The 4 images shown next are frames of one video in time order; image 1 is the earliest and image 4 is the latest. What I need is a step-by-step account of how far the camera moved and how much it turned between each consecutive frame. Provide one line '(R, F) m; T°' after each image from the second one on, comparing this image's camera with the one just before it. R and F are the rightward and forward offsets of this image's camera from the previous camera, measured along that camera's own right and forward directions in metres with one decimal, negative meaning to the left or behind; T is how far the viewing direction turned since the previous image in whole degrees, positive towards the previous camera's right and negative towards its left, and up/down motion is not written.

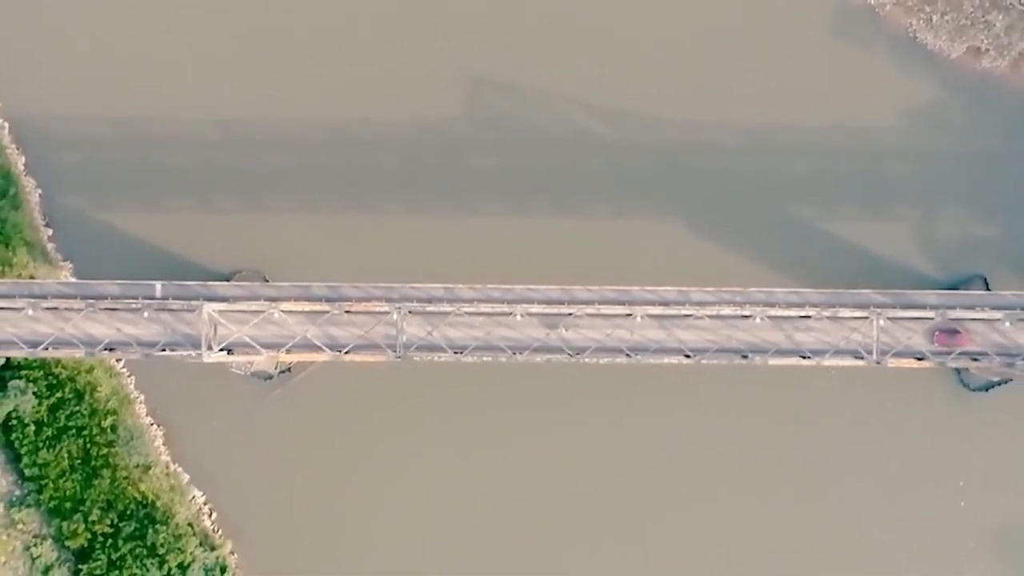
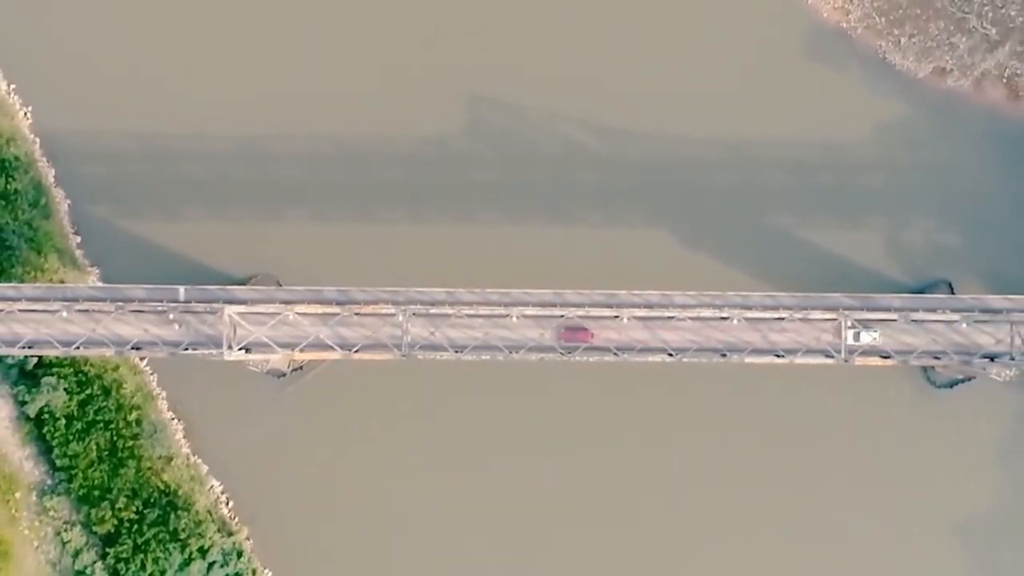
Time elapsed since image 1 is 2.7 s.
(+0.1, -2.6) m; 0°
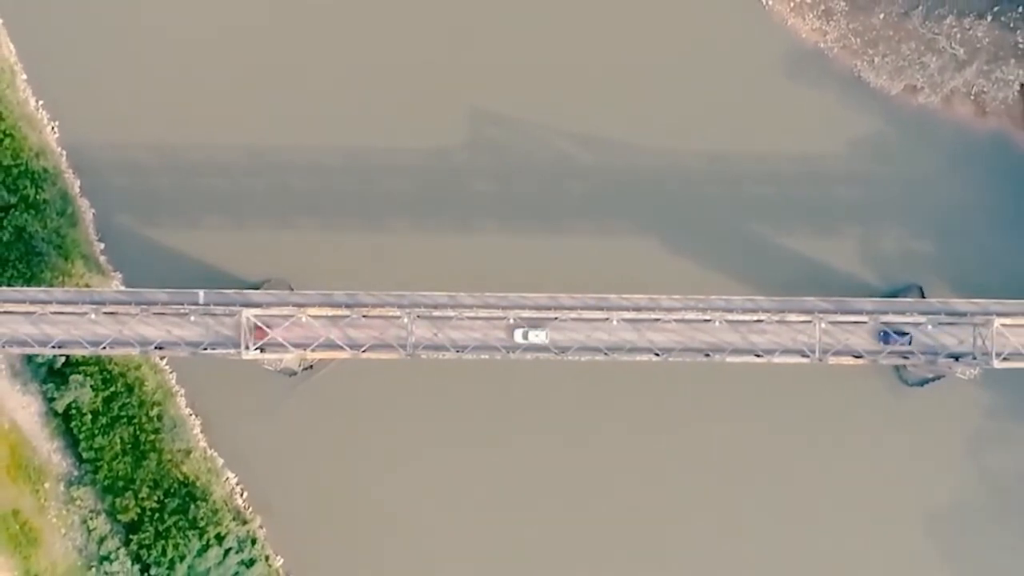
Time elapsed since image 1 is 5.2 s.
(0.0, -2.5) m; 0°
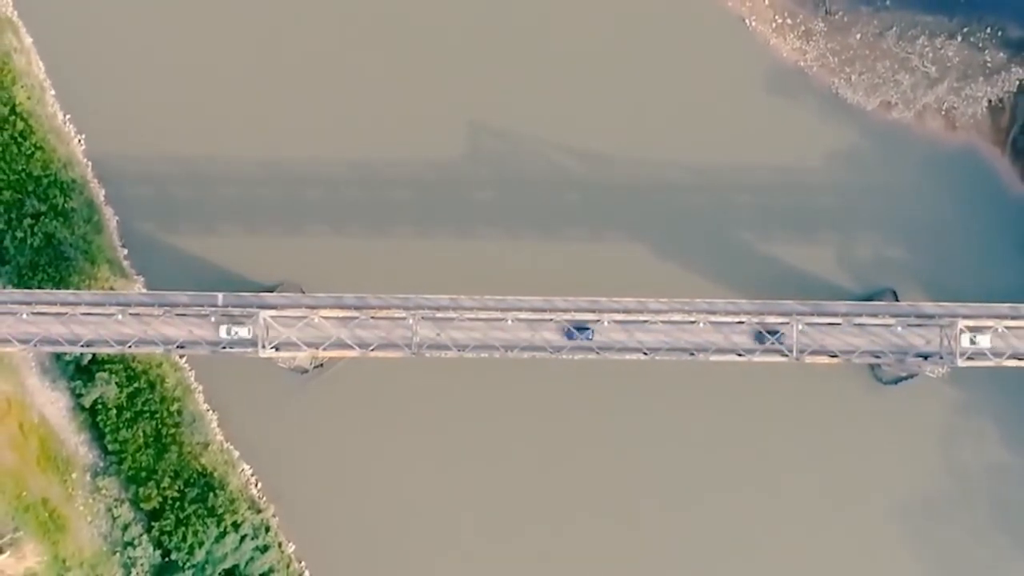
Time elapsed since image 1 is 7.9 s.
(+0.1, -2.7) m; 0°
